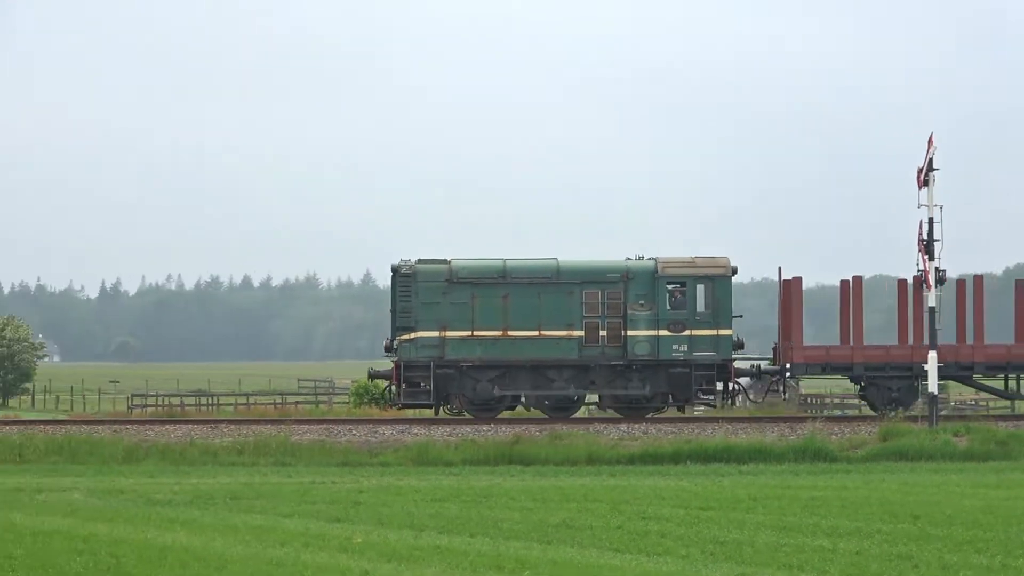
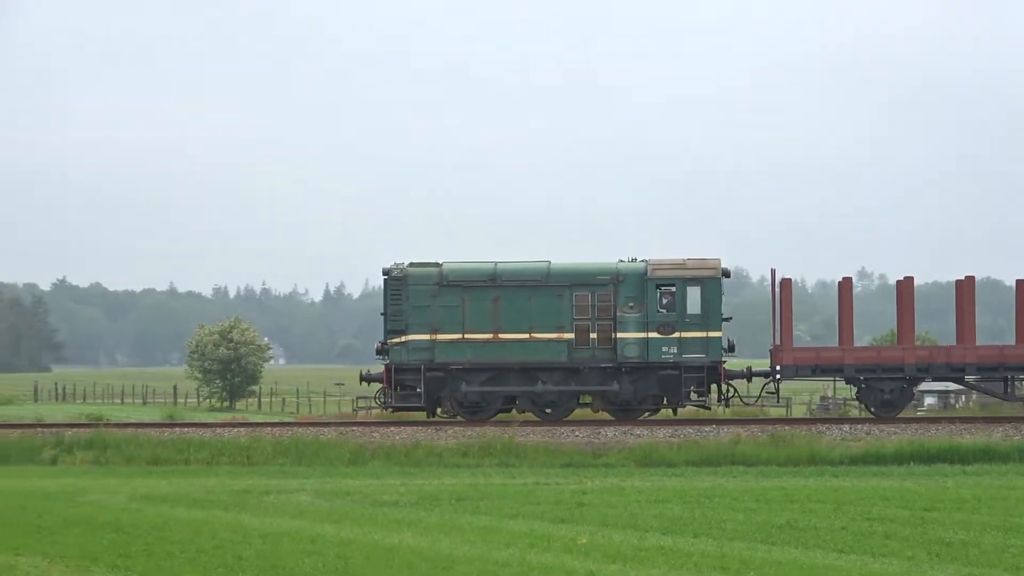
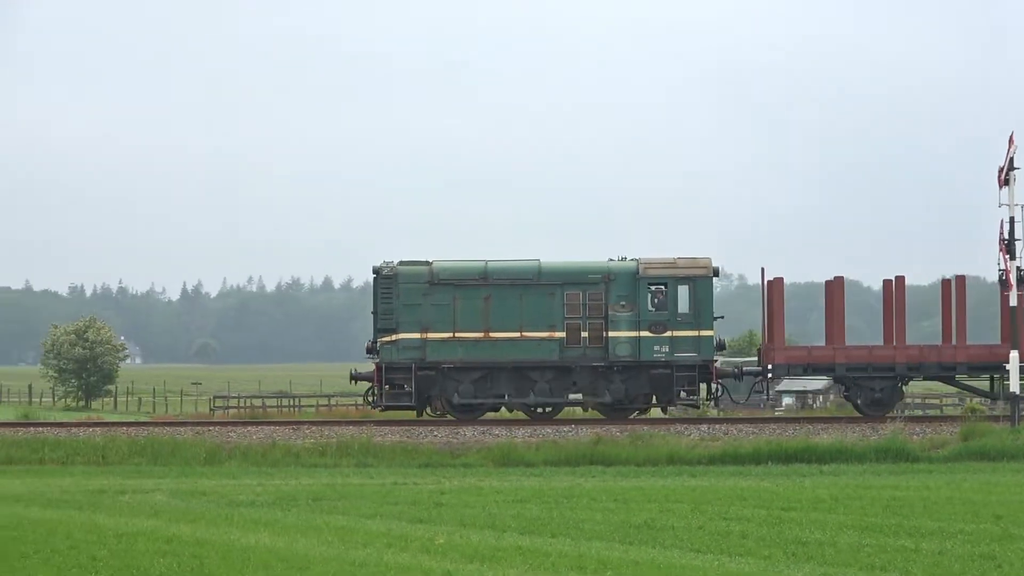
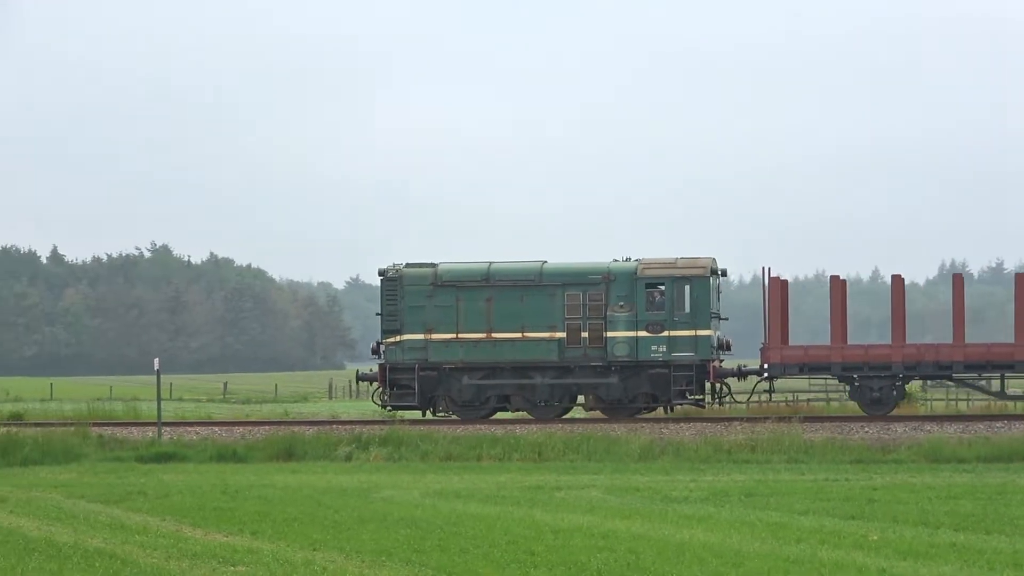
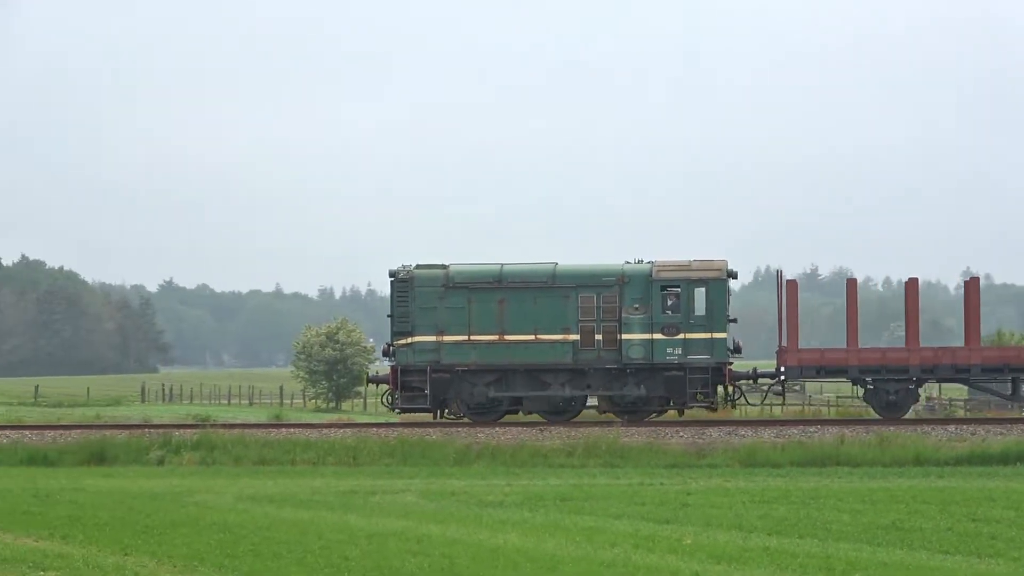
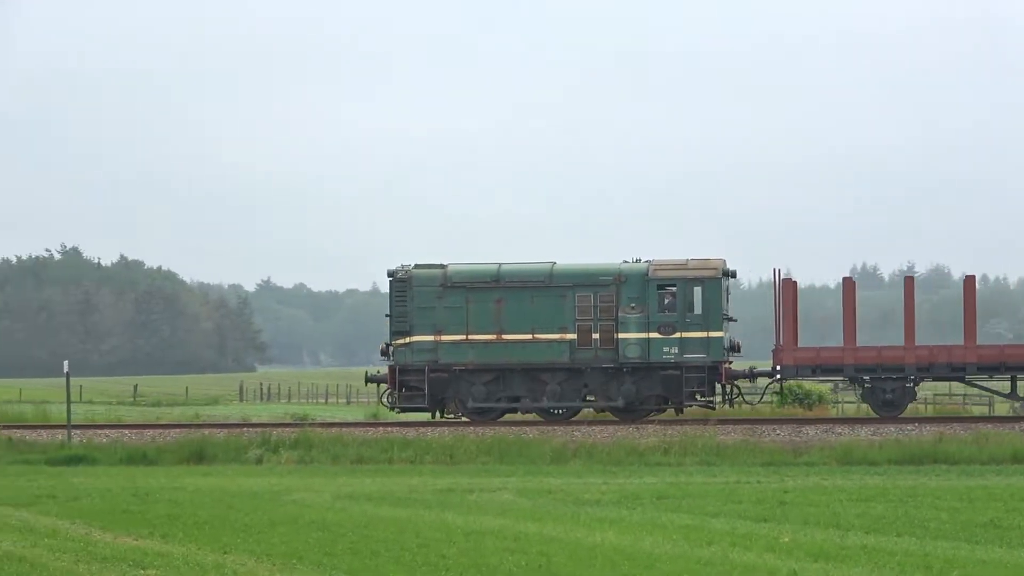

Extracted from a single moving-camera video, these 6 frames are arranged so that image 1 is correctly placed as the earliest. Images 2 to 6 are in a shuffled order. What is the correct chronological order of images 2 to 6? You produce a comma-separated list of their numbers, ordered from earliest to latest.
3, 2, 5, 6, 4
